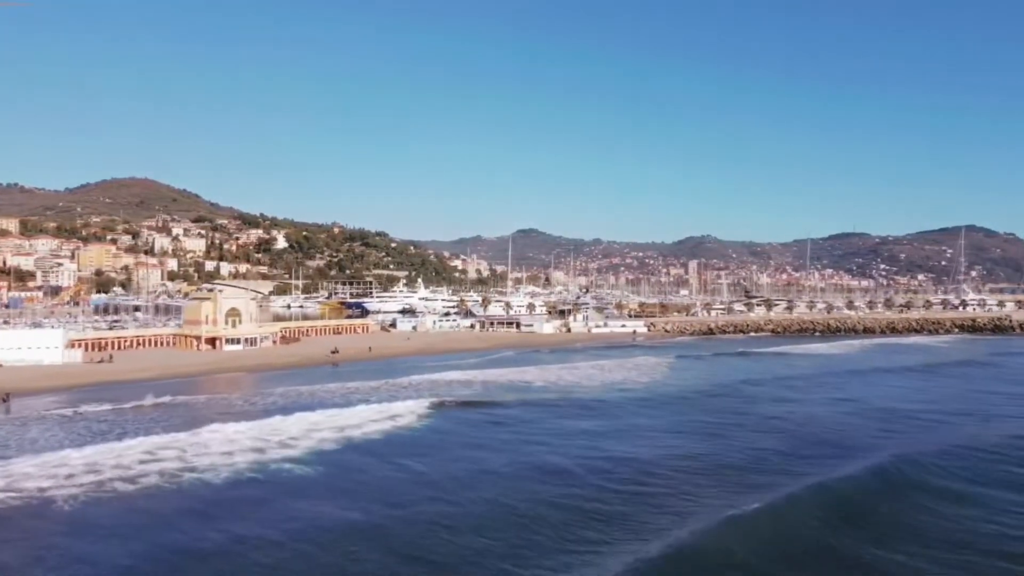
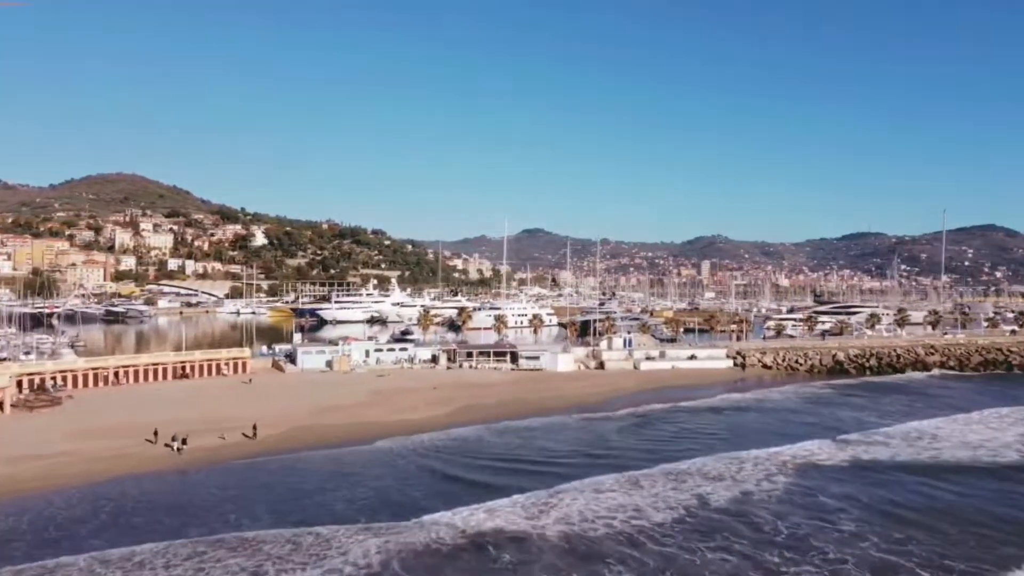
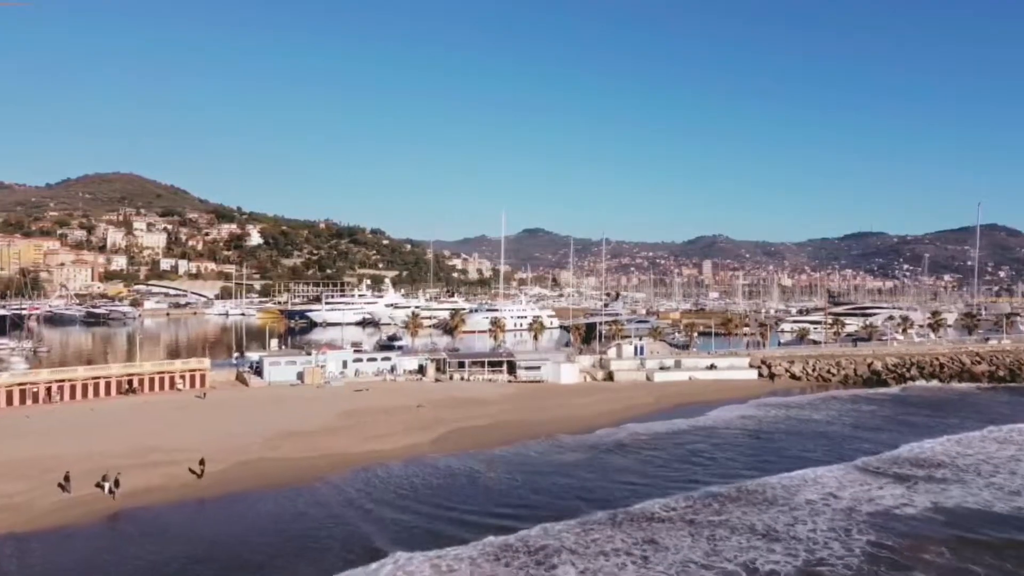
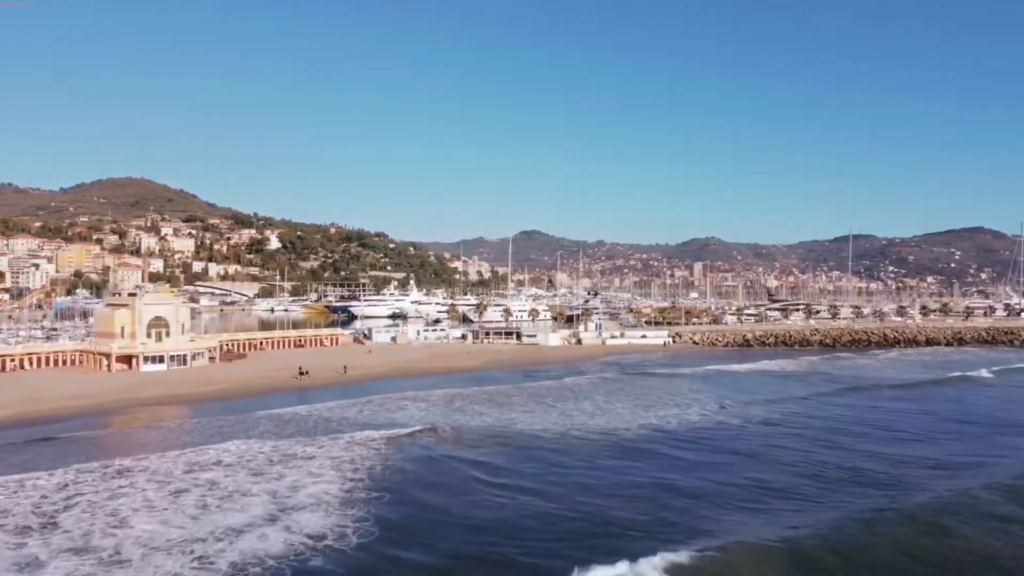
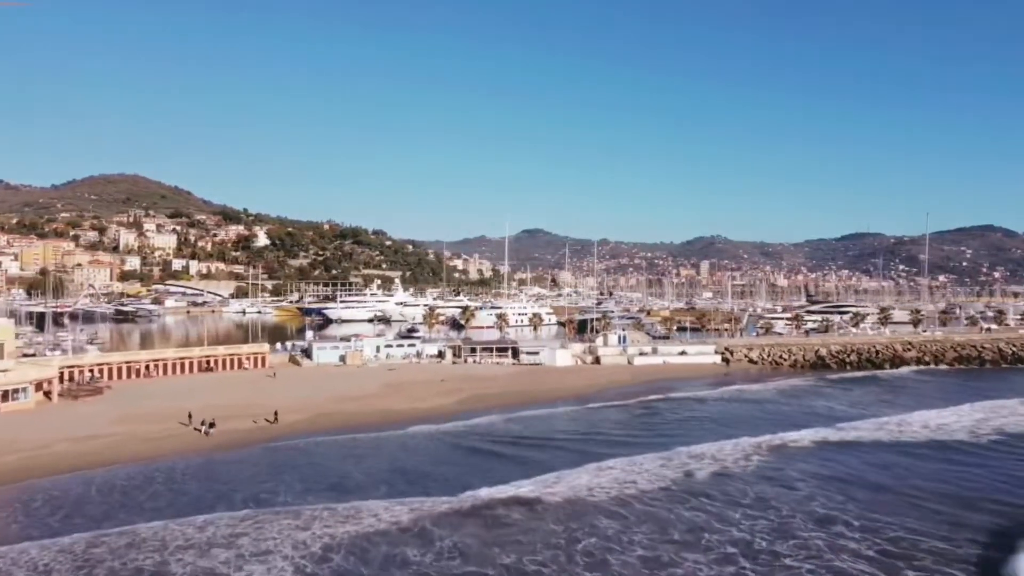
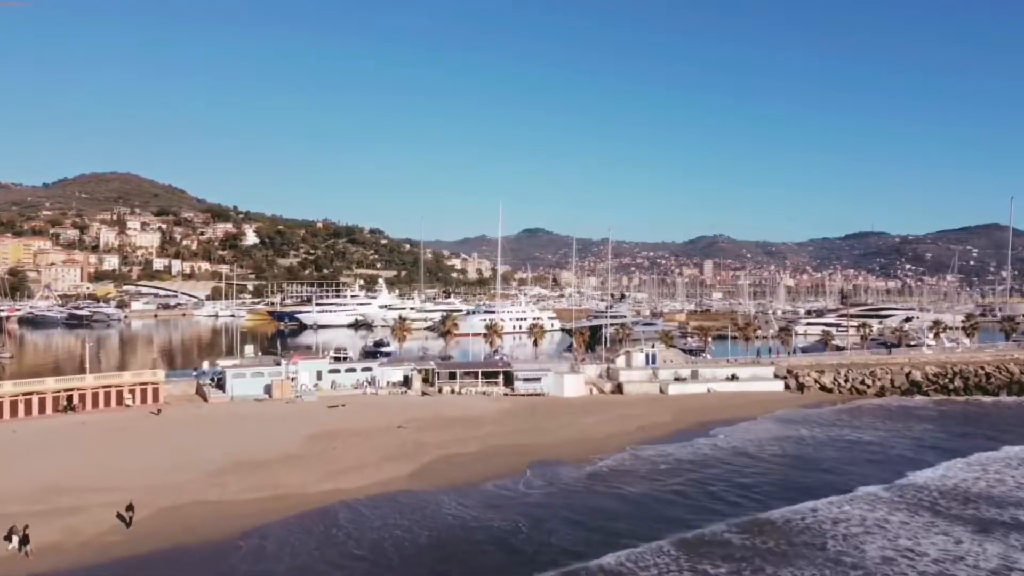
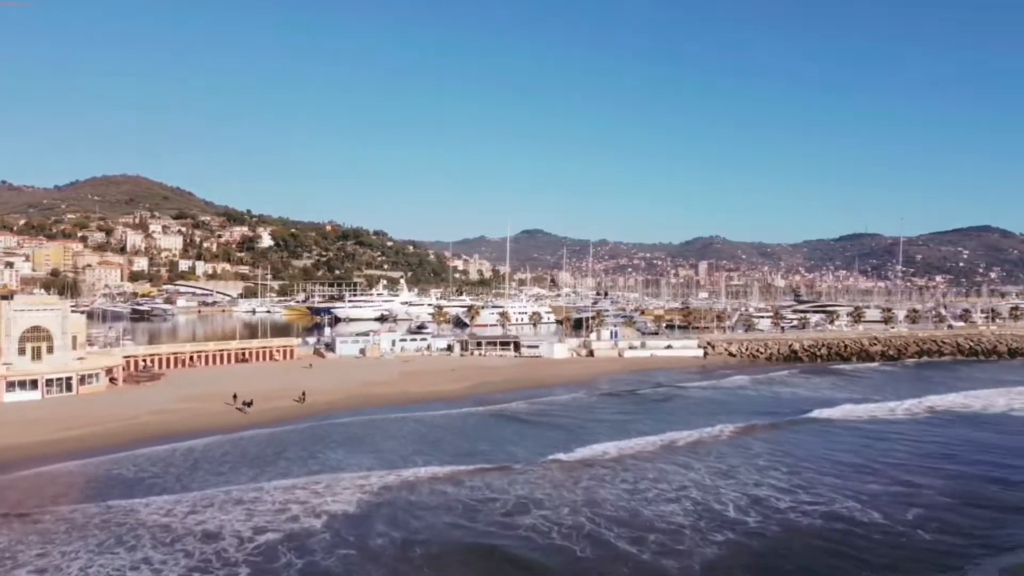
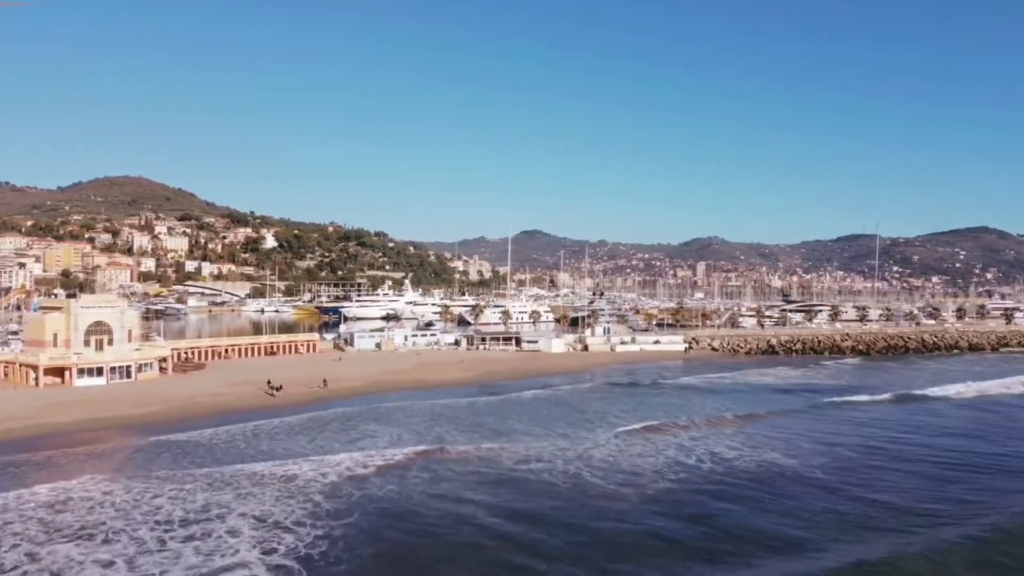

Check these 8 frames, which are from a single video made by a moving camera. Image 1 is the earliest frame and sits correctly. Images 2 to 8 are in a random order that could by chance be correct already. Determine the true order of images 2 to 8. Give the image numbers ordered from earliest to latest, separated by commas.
4, 8, 7, 5, 2, 3, 6
